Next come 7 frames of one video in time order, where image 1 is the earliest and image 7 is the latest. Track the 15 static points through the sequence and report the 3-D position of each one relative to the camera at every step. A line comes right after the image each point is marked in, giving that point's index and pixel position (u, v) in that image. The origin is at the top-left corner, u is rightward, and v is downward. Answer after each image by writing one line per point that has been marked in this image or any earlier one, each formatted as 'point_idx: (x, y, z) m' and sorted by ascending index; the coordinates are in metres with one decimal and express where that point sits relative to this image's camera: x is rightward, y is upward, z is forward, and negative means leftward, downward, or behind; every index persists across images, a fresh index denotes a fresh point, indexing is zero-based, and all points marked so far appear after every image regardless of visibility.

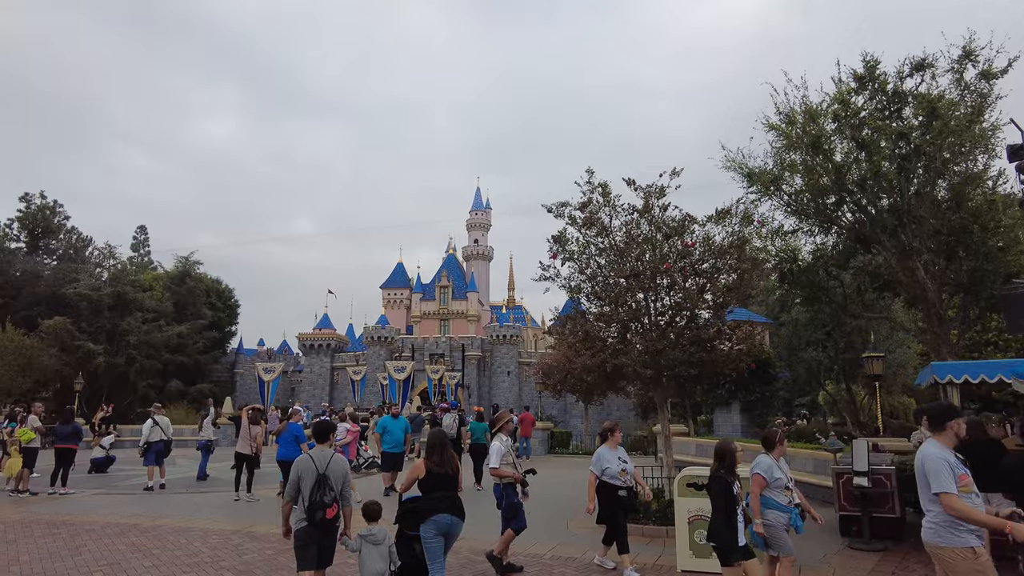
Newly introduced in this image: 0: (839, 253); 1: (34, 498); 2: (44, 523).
0: (+6.5, +0.7, +12.9) m
1: (-8.5, -3.8, +11.7) m
2: (-6.7, -3.4, +9.5) m
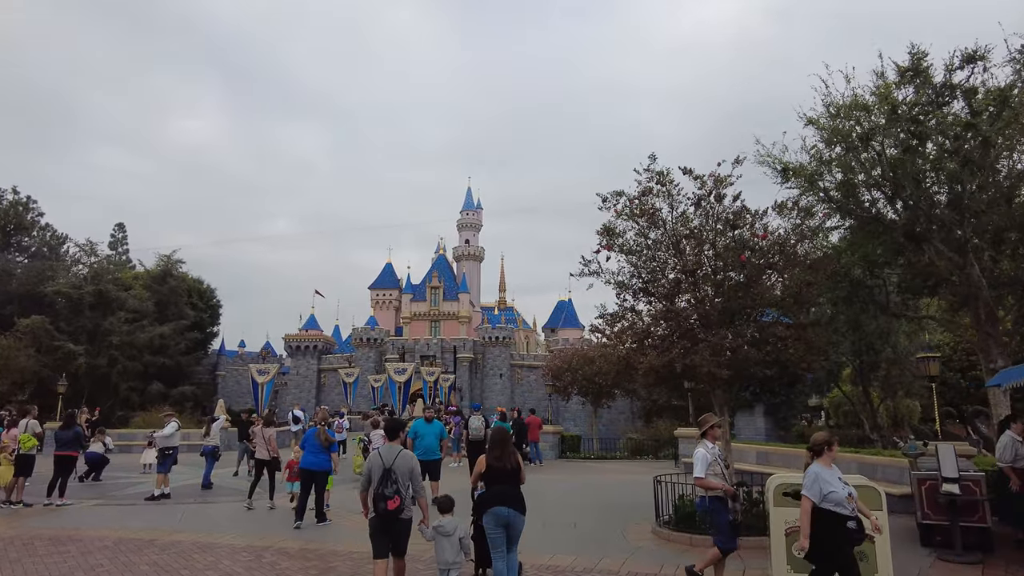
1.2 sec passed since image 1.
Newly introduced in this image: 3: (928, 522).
0: (+7.1, +0.8, +12.4) m
1: (-7.9, -3.6, +10.7) m
2: (-6.0, -3.3, +8.6) m
3: (+5.0, -2.8, +7.9) m
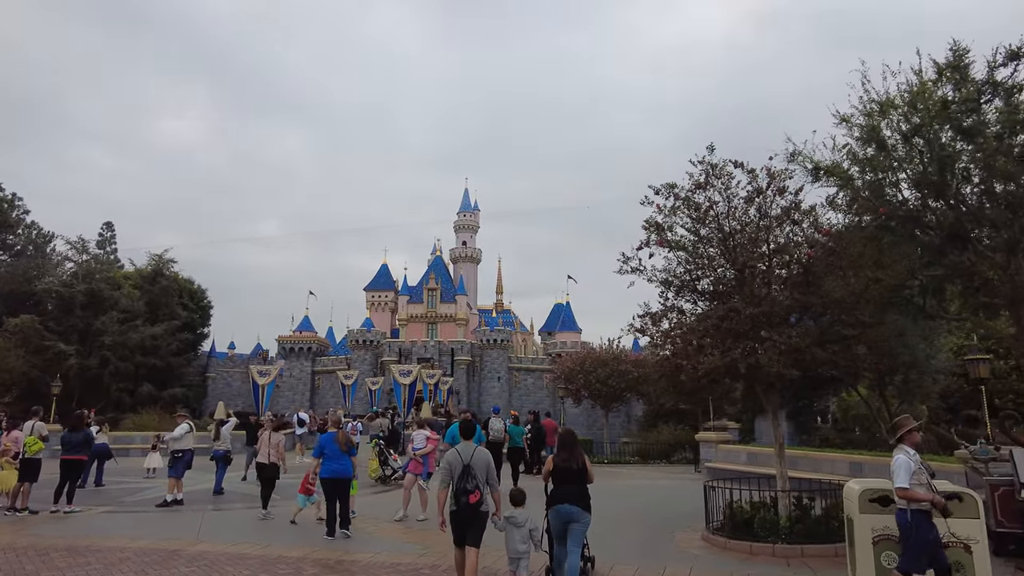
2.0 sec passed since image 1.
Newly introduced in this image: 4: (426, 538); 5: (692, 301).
0: (+7.7, +0.7, +12.1) m
1: (-7.3, -3.5, +10.1) m
2: (-5.4, -3.2, +8.0) m
3: (+5.6, -2.8, +7.6) m
4: (-1.2, -3.3, +8.8) m
5: (+2.6, -0.1, +9.4) m
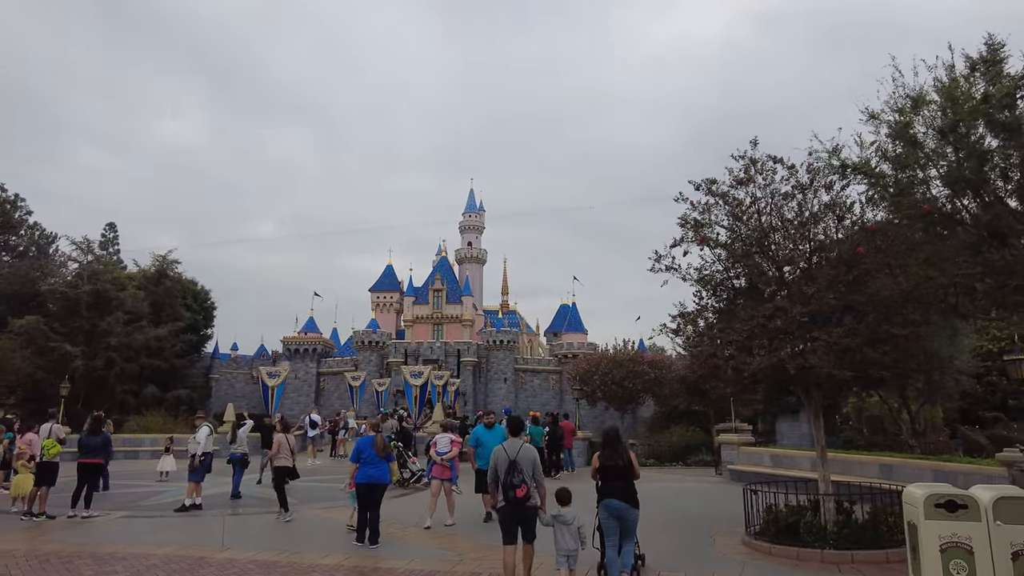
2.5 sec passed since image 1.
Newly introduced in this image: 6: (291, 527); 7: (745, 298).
0: (+8.1, +0.8, +11.9) m
1: (-6.9, -3.5, +9.9) m
2: (-5.0, -3.2, +7.7) m
3: (+6.1, -2.8, +7.3) m
4: (-0.7, -3.3, +8.5) m
5: (+3.0, -0.1, +9.1) m
6: (-3.3, -3.6, +9.9) m
7: (+3.2, -0.1, +9.0) m
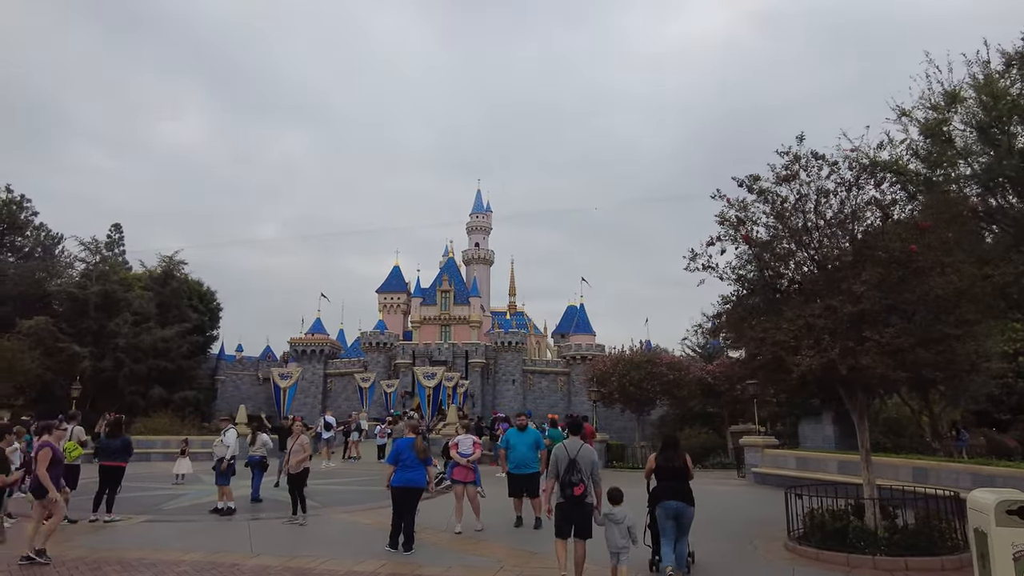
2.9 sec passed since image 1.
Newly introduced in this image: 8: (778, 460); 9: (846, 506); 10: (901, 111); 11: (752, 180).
0: (+8.6, +0.8, +11.6) m
1: (-6.4, -3.5, +9.6) m
2: (-4.5, -3.1, +7.5) m
3: (+6.5, -2.8, +7.1) m
4: (-0.2, -3.3, +8.3) m
5: (+3.5, -0.1, +8.9) m
6: (-2.9, -3.6, +9.7) m
7: (+3.6, -0.1, +8.8) m
8: (+6.2, -4.0, +15.4) m
9: (+4.4, -2.9, +8.7) m
10: (+7.6, +3.5, +12.9) m
11: (+3.1, +1.4, +8.6) m
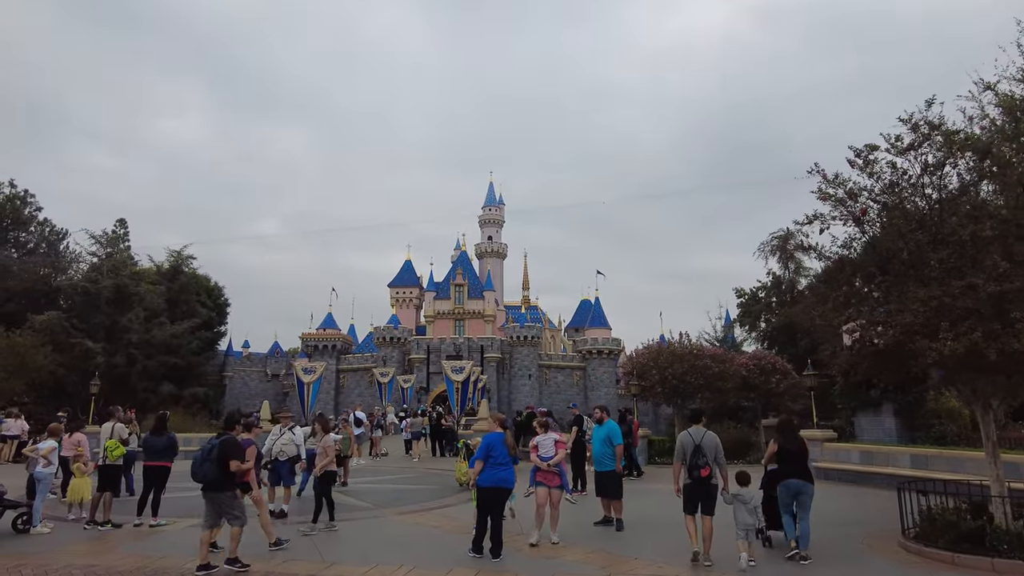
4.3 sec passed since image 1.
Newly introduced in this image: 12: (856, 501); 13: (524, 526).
0: (+9.7, +1.0, +10.9) m
1: (-5.3, -3.3, +8.9) m
2: (-3.4, -3.0, +6.8) m
3: (+7.6, -2.5, +6.3) m
4: (+0.9, -3.1, +7.5) m
5: (+4.6, +0.1, +8.2) m
6: (-1.8, -3.4, +9.0) m
7: (+4.7, +0.1, +8.1) m
8: (+7.3, -3.7, +14.7) m
9: (+5.5, -2.6, +8.0) m
10: (+8.7, +3.8, +12.1) m
11: (+4.2, +1.7, +7.9) m
12: (+6.1, -3.8, +11.6) m
13: (+0.1, -3.3, +9.2) m
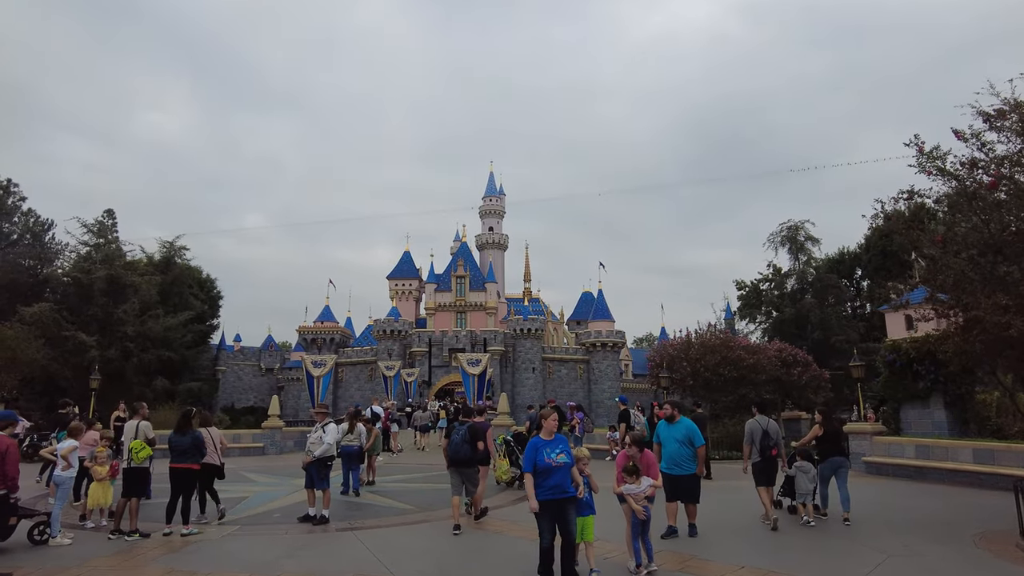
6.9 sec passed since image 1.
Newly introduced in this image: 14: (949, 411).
0: (+10.5, +1.3, +10.2) m
1: (-4.4, -3.1, +8.0) m
2: (-2.4, -2.8, +5.9) m
3: (+8.6, -2.3, +5.7) m
4: (+1.8, -2.9, +6.8) m
5: (+5.5, +0.3, +7.4) m
6: (-0.9, -3.1, +8.1) m
7: (+5.6, +0.4, +7.3) m
8: (+8.1, -3.5, +14.0) m
9: (+6.4, -2.4, +7.3) m
10: (+9.5, +4.0, +11.4) m
11: (+5.1, +1.9, +7.1) m
12: (+6.9, -3.5, +11.0) m
13: (+1.0, -3.1, +8.4) m
14: (+10.7, -3.1, +16.3) m
